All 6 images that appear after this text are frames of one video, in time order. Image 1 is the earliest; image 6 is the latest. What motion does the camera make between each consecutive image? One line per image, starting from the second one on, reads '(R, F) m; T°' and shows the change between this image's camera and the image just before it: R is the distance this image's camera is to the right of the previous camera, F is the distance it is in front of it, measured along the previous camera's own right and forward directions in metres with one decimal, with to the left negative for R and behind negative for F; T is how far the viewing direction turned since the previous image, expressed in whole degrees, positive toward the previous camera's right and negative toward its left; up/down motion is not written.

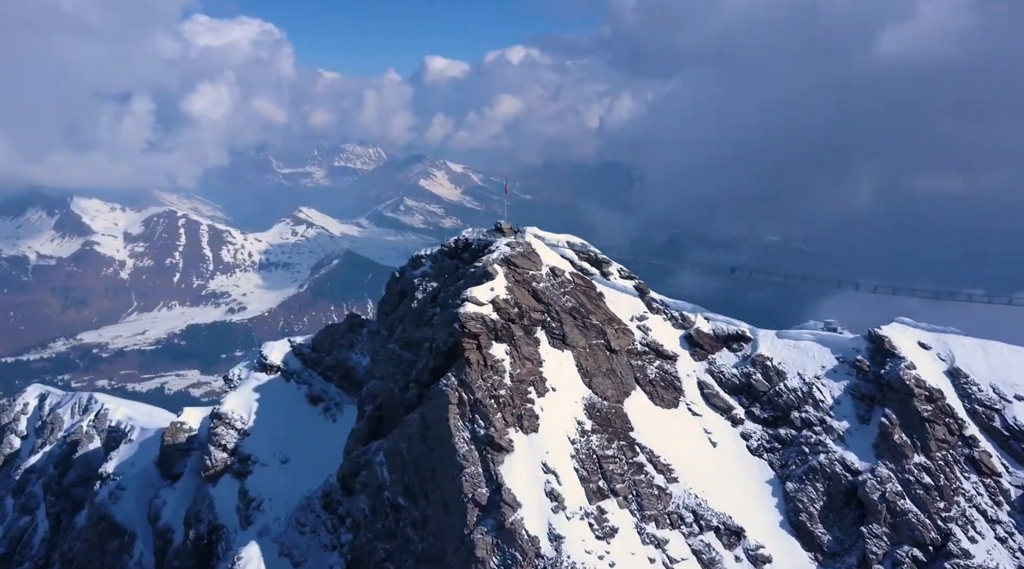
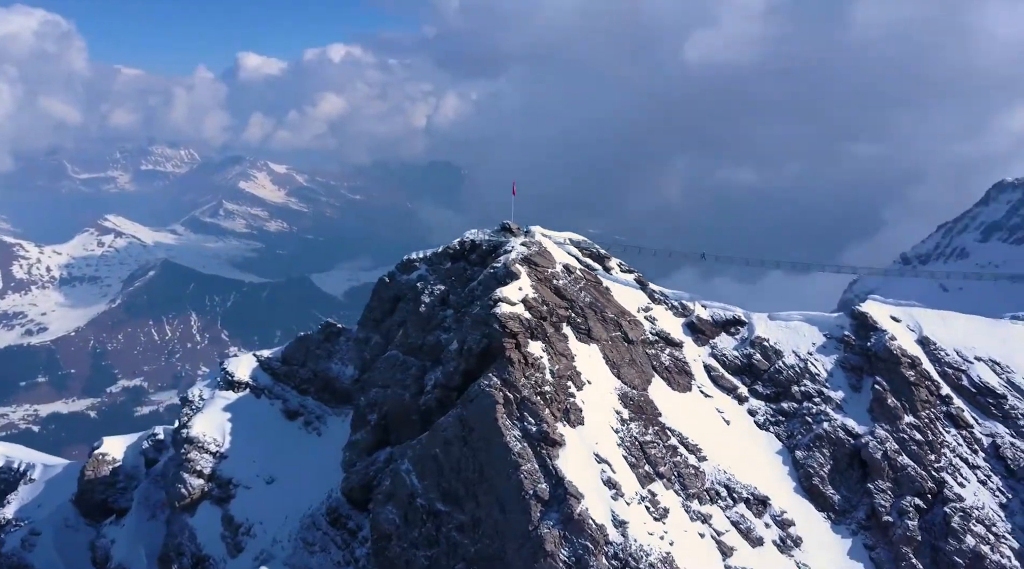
(-13.2, +0.1) m; +12°
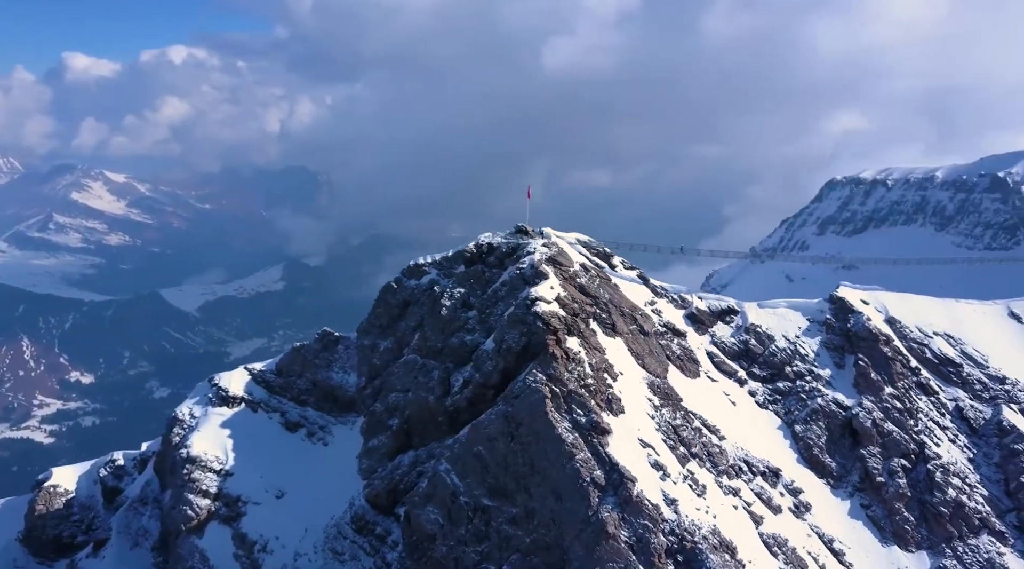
(-12.2, -1.3) m; +10°
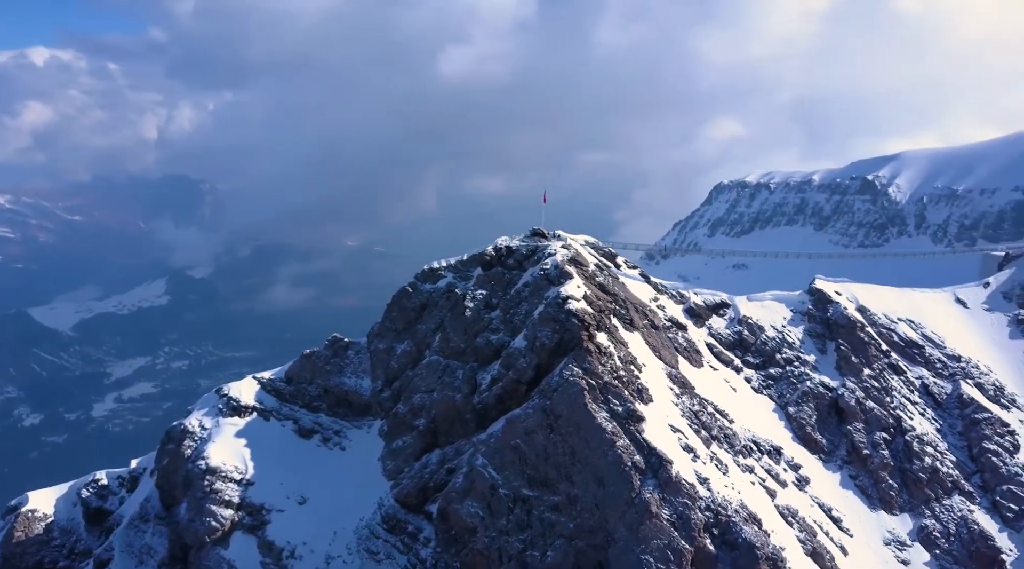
(-10.3, -2.2) m; +8°
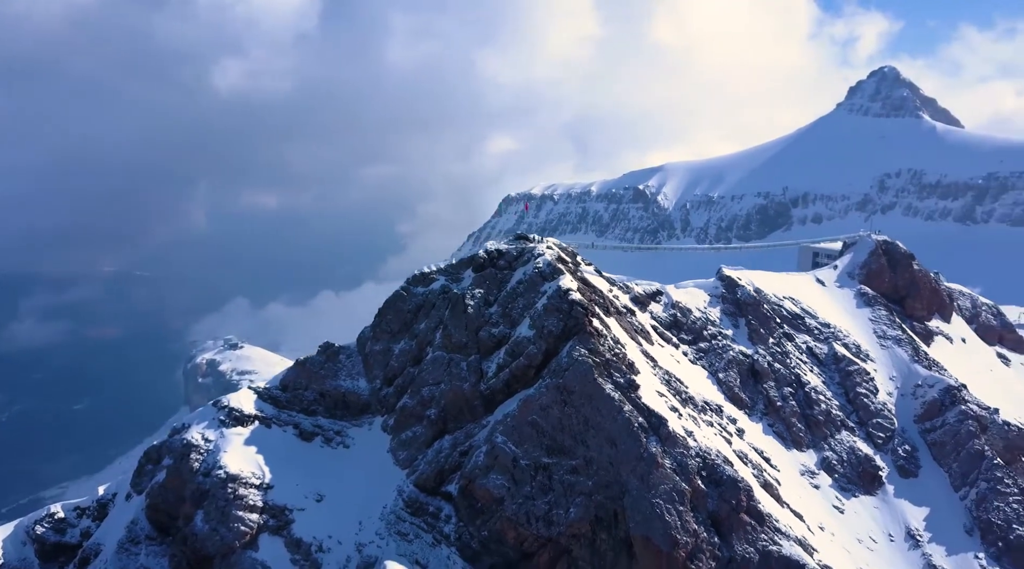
(-19.3, -5.7) m; +16°
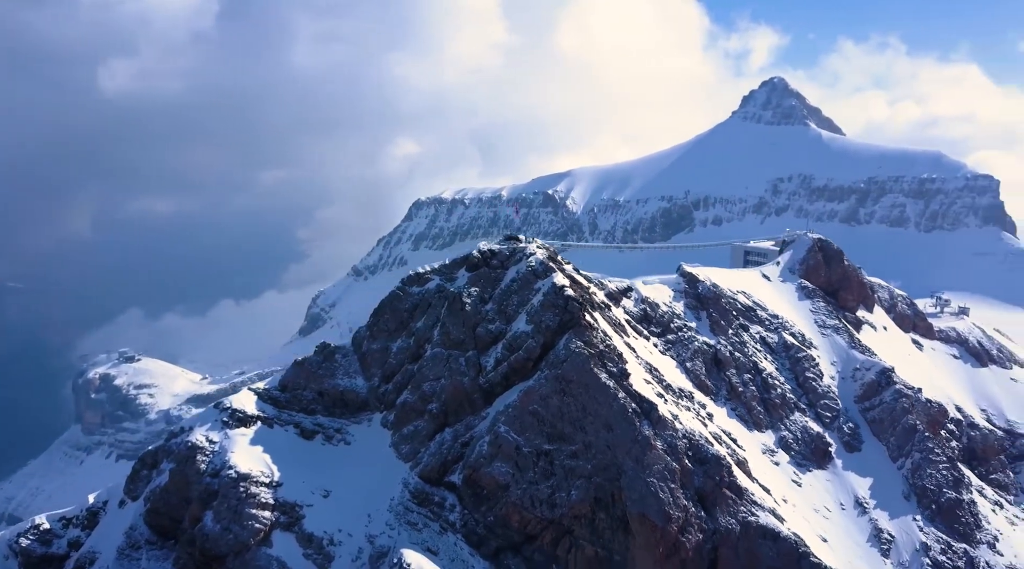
(-8.7, -3.3) m; +7°
